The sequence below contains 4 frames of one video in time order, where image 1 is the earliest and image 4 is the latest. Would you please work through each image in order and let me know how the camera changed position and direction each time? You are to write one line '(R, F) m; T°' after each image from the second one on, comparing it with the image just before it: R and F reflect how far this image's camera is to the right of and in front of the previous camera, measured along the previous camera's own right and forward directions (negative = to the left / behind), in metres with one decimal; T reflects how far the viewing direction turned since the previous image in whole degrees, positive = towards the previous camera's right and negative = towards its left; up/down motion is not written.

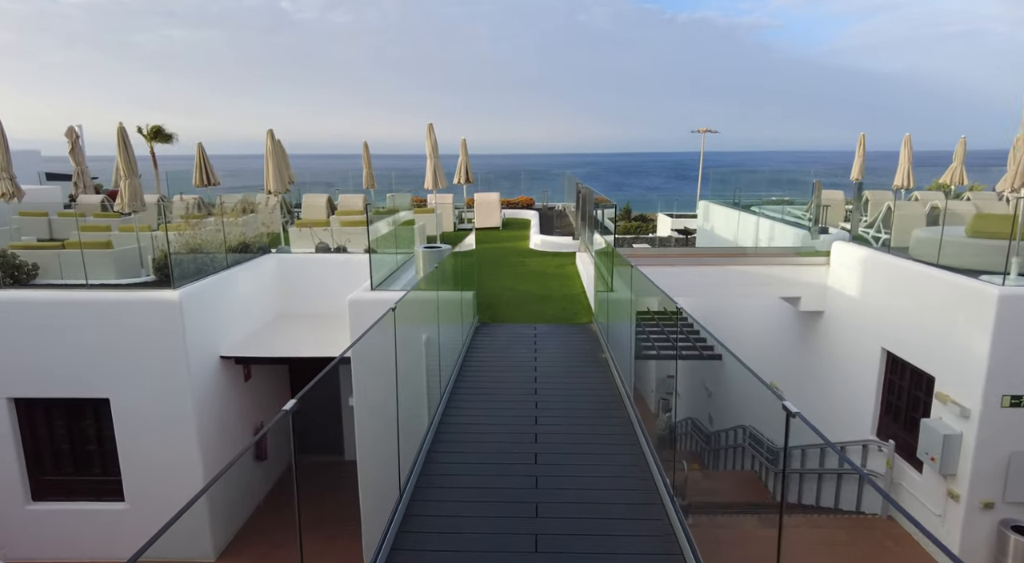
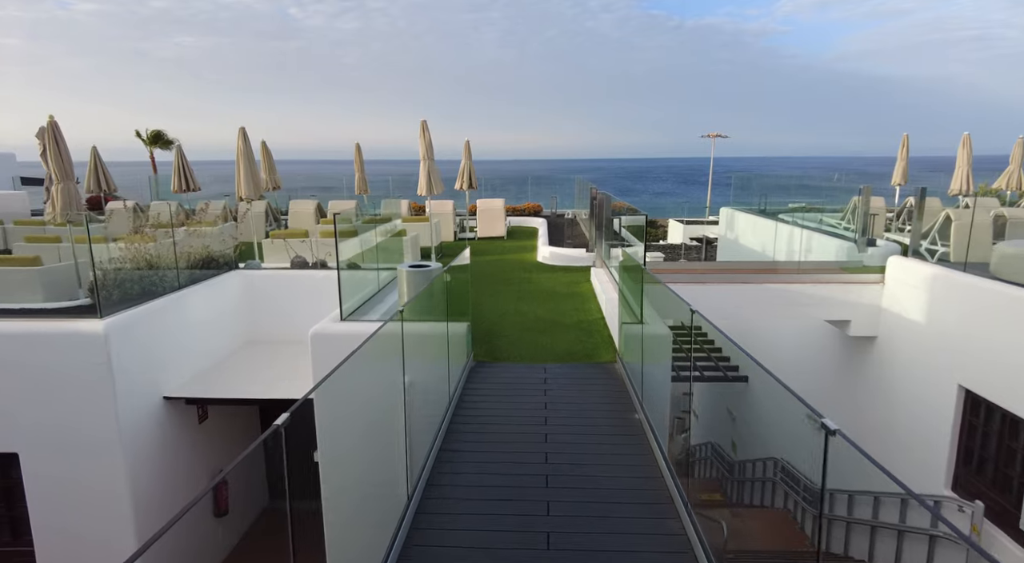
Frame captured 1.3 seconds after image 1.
(0.0, +1.2) m; -1°
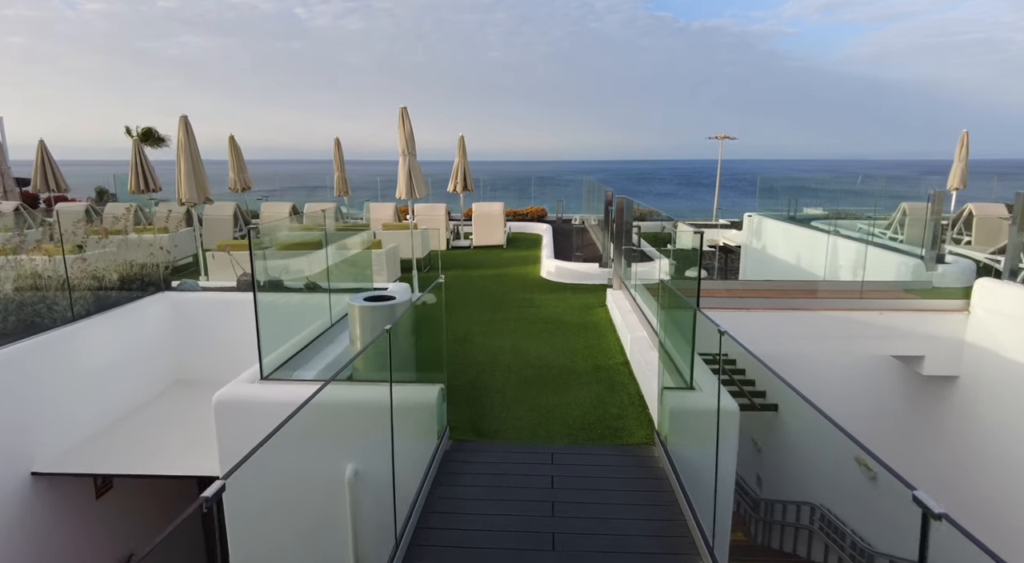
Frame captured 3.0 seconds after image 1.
(+0.1, +1.5) m; 0°
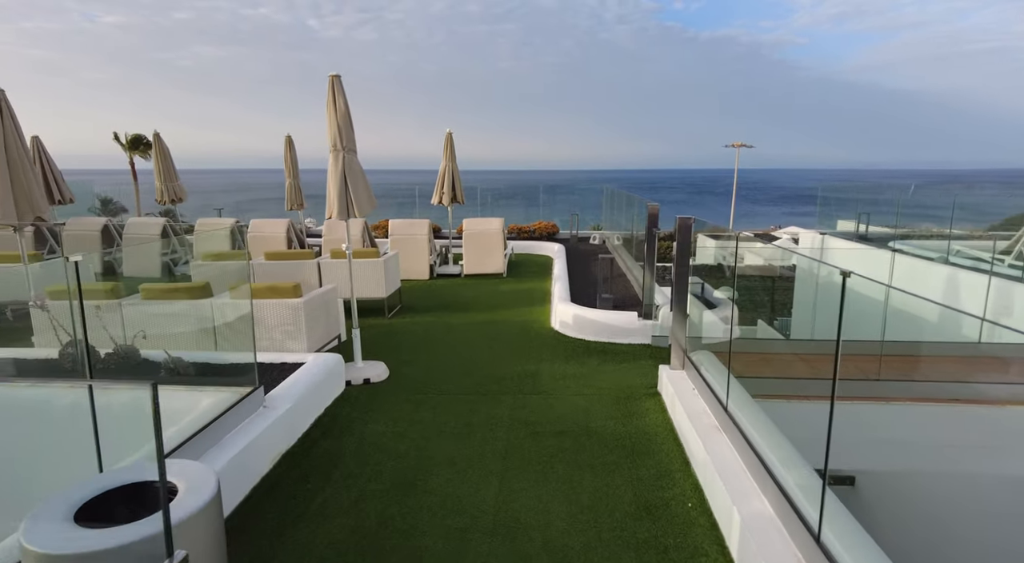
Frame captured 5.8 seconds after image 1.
(+0.1, +2.5) m; -1°
